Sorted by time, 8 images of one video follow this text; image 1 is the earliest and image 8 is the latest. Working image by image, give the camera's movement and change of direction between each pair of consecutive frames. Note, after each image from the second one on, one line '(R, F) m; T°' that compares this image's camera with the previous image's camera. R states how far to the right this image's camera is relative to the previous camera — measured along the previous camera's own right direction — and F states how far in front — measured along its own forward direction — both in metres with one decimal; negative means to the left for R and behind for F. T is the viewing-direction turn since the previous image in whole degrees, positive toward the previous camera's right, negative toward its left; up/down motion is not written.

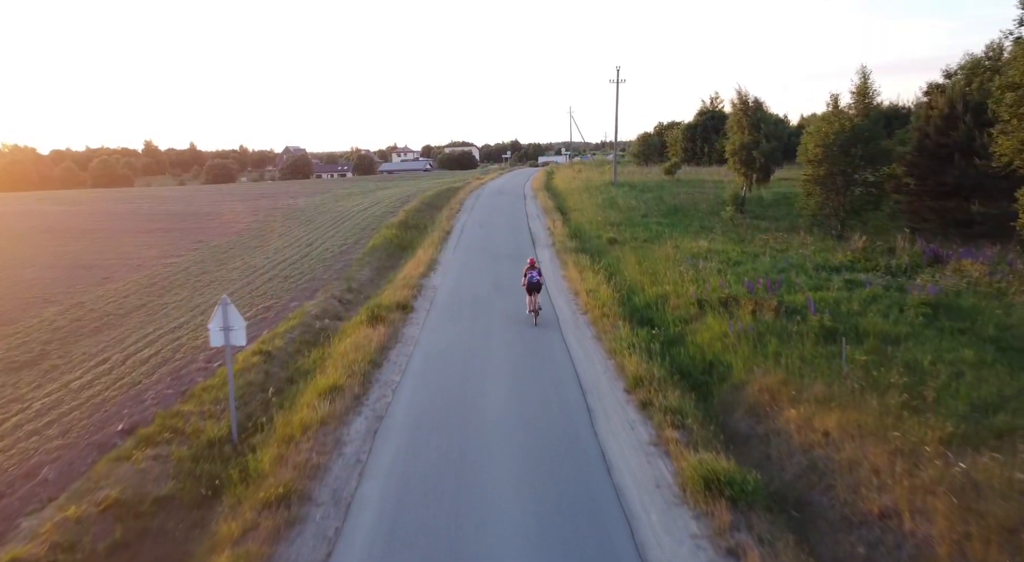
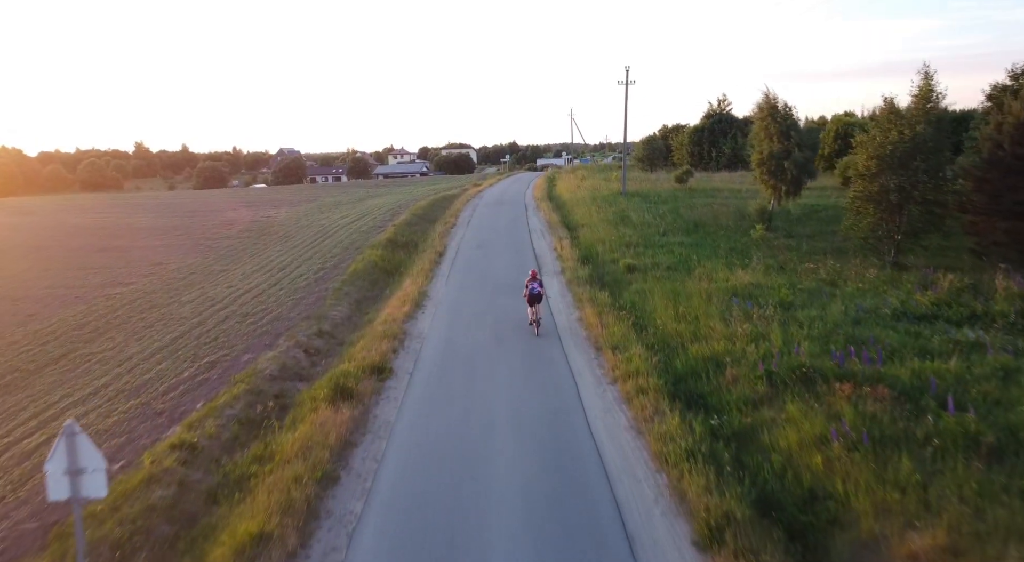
(-0.1, +2.9) m; 0°
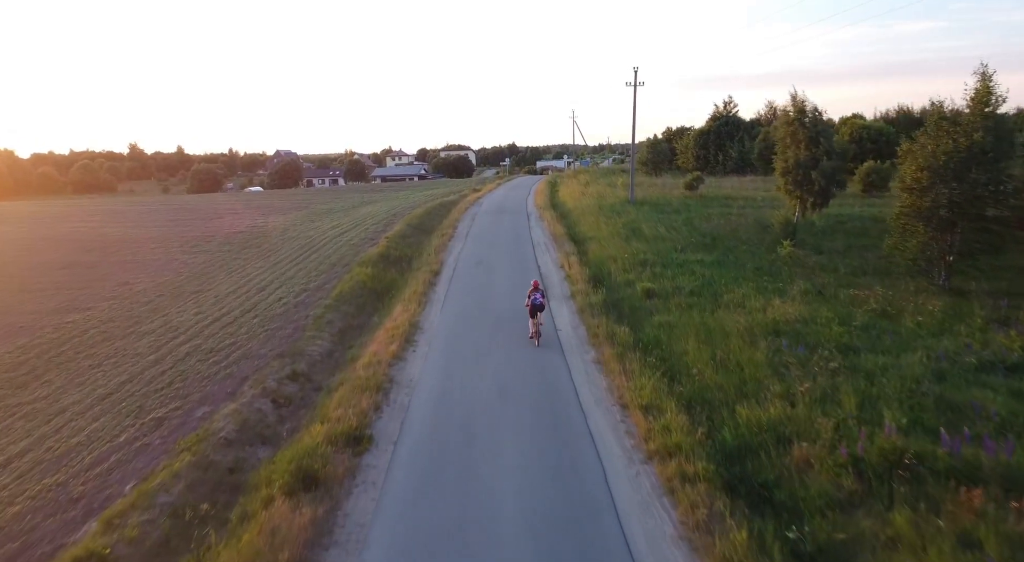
(-0.1, +2.0) m; 0°
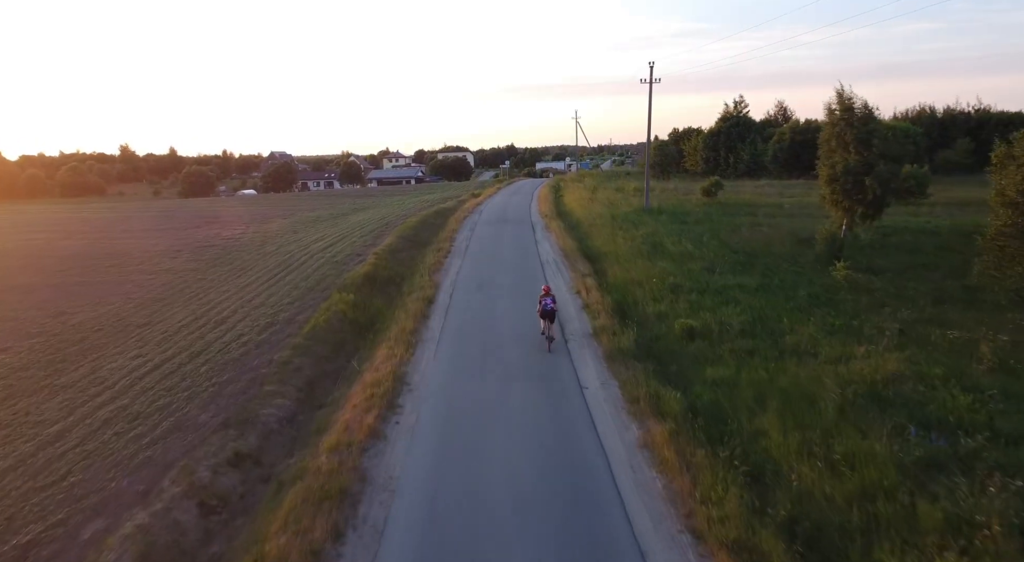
(-0.2, +3.0) m; 0°
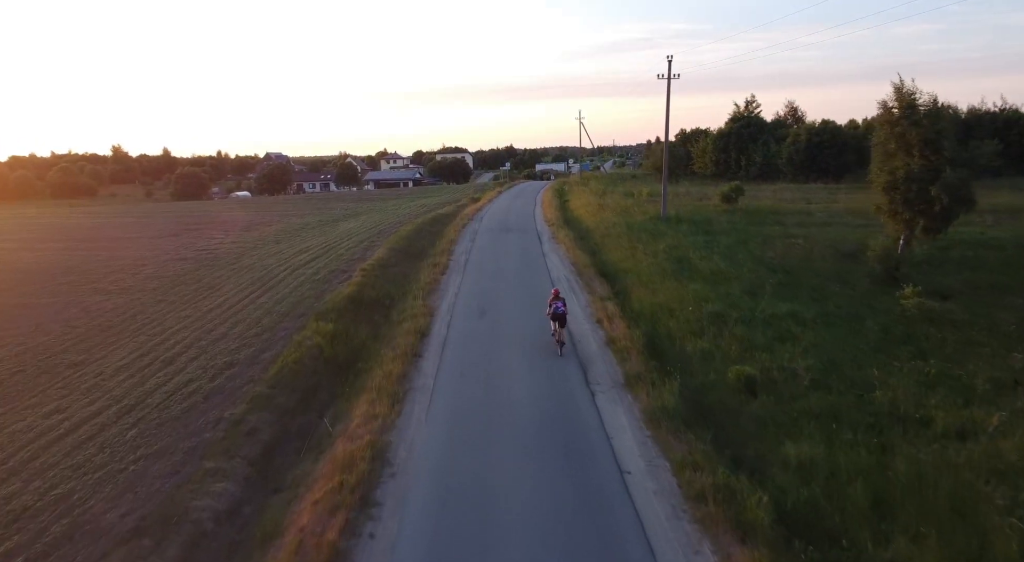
(-0.2, +2.7) m; 0°
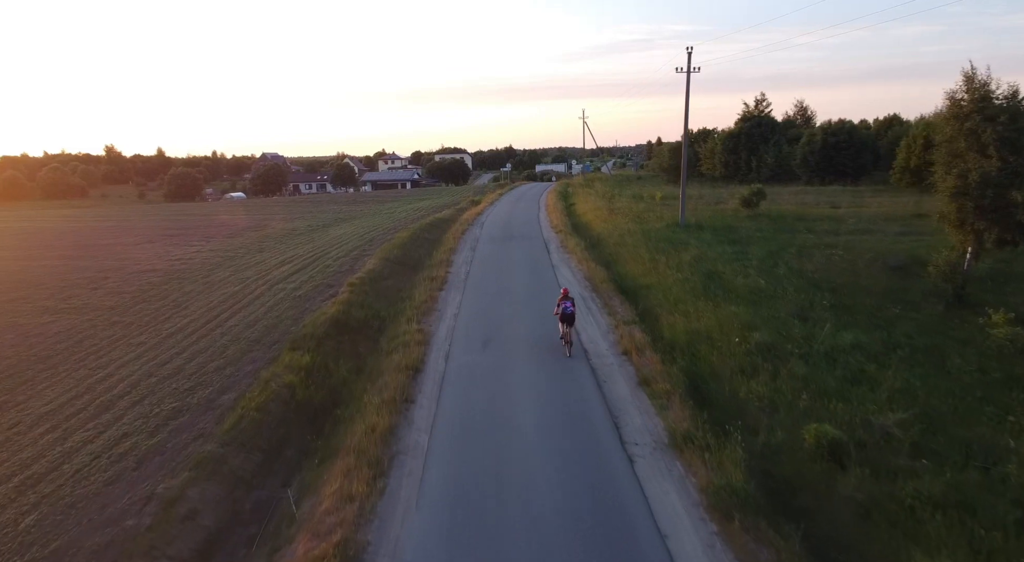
(-0.2, +2.3) m; 0°
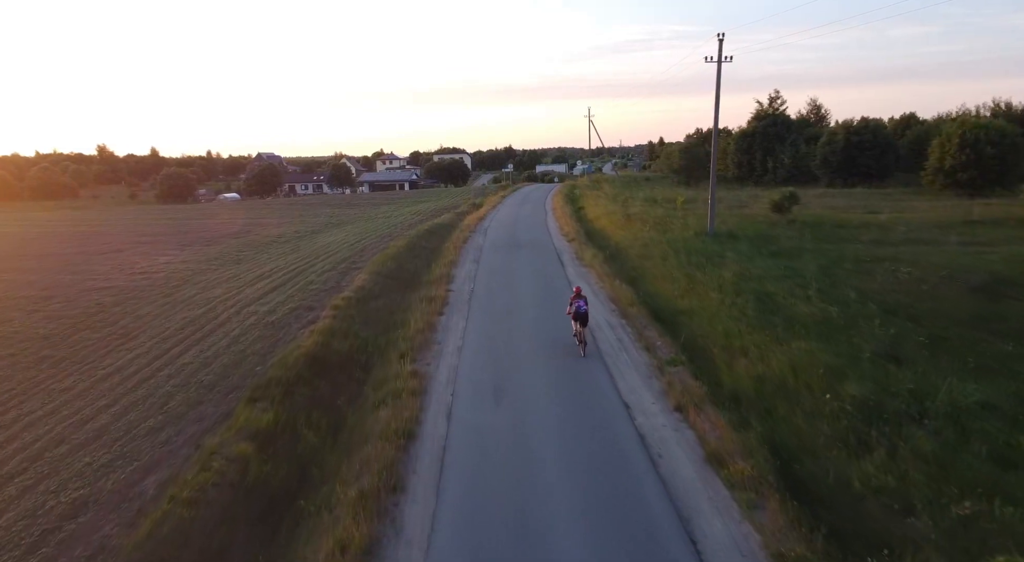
(-0.4, +2.8) m; 0°
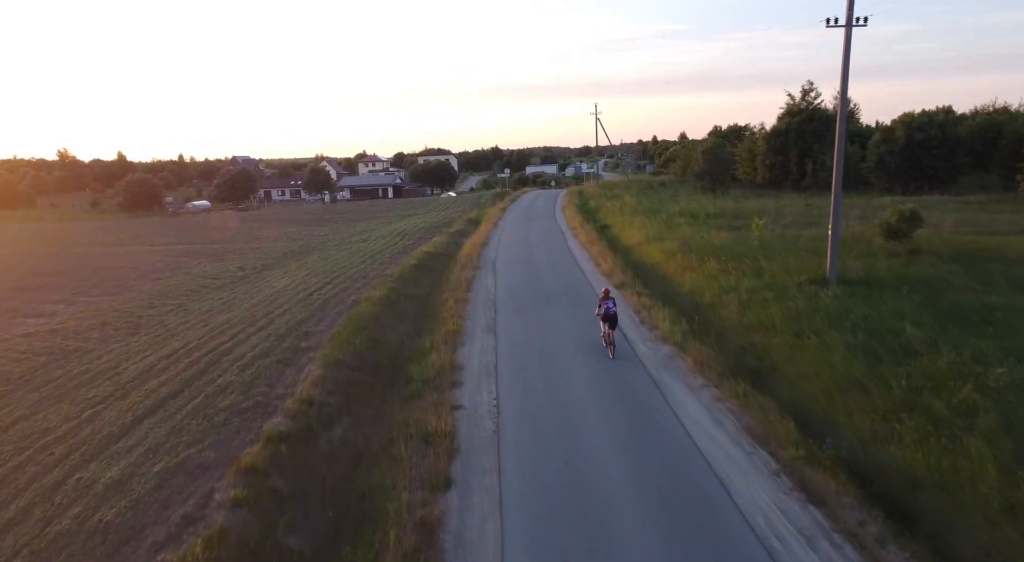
(-1.1, +7.3) m; +1°
